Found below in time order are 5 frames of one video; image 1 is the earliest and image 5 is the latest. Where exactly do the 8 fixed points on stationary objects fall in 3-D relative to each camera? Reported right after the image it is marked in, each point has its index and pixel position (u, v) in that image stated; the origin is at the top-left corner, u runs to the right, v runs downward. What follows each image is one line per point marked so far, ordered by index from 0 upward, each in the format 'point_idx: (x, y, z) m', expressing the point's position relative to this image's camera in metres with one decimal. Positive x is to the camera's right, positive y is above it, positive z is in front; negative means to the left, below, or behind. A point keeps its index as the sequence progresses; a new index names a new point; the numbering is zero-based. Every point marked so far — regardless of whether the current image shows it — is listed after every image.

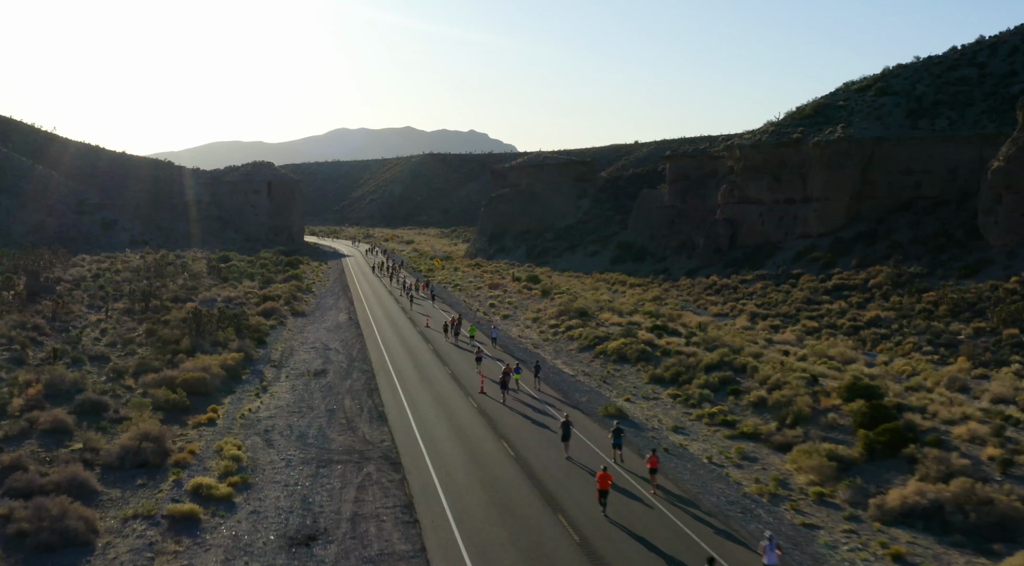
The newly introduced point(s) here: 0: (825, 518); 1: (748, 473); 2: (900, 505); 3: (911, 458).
0: (+5.5, -4.1, +12.5) m
1: (+4.9, -3.9, +14.4) m
2: (+7.0, -4.0, +12.5) m
3: (+8.1, -3.5, +14.2) m
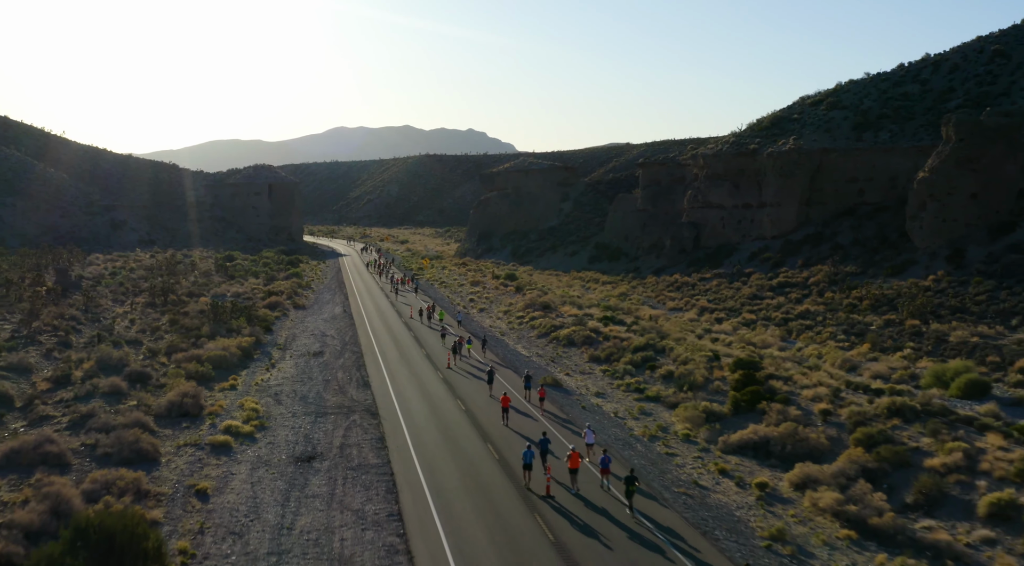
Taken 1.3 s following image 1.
0: (+4.2, -4.0, +17.2) m
1: (+3.5, -3.8, +19.1) m
2: (+5.6, -3.9, +17.2) m
3: (+6.7, -3.4, +18.9) m
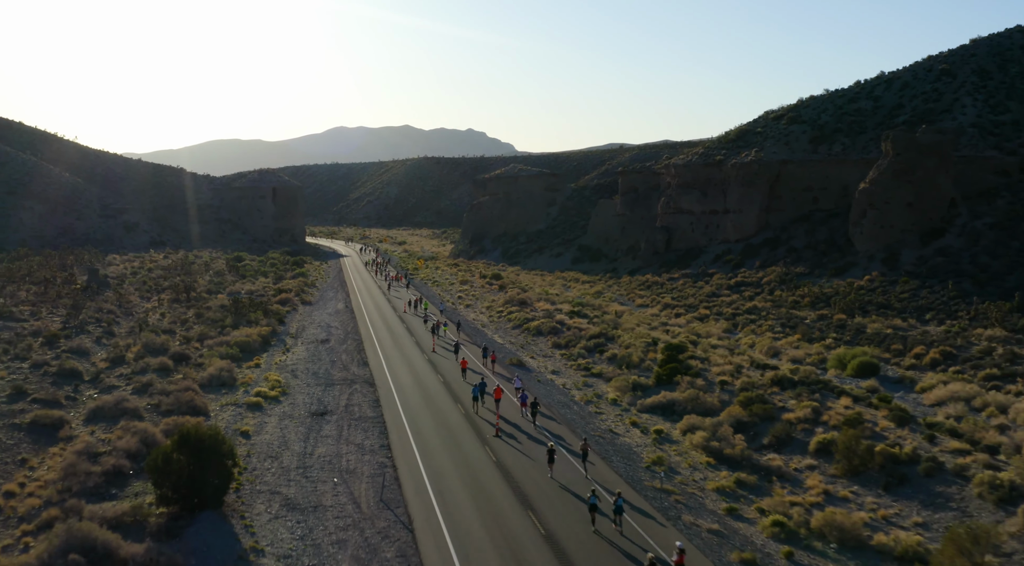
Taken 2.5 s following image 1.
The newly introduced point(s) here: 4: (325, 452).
0: (+3.1, -4.0, +22.2) m
1: (+2.4, -3.7, +24.2) m
2: (+4.6, -3.8, +22.3) m
3: (+5.6, -3.4, +23.9) m
4: (-4.7, -4.2, +17.5) m
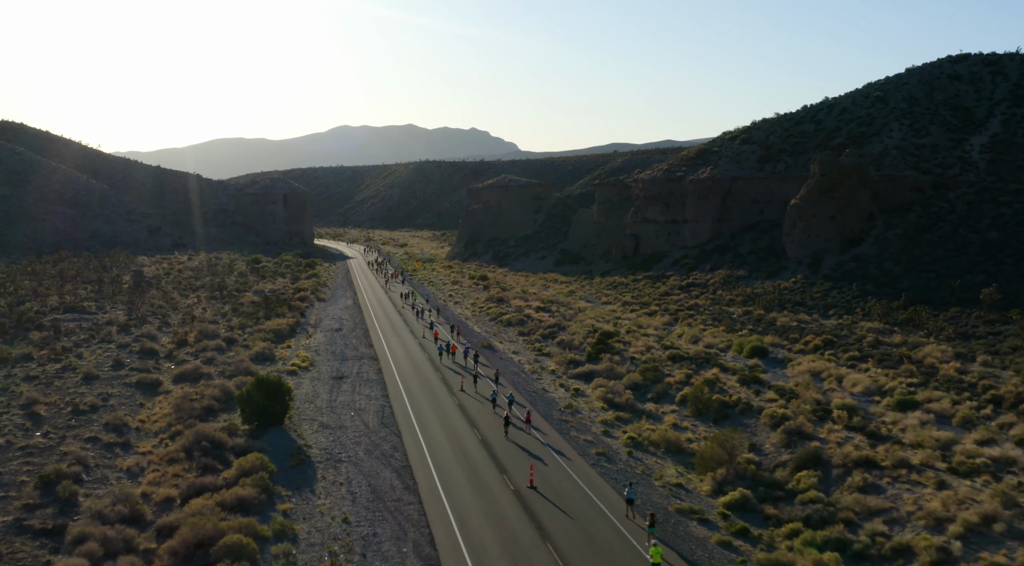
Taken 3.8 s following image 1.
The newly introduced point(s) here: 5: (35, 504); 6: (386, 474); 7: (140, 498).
0: (+1.5, -4.1, +30.6) m
1: (+0.9, -3.8, +32.6) m
2: (+3.0, -3.9, +30.7) m
3: (+4.1, -3.5, +32.3) m
4: (-6.2, -4.3, +25.9) m
5: (-11.7, -5.4, +17.1) m
6: (-3.5, -5.2, +19.2) m
7: (-9.2, -5.3, +17.2) m
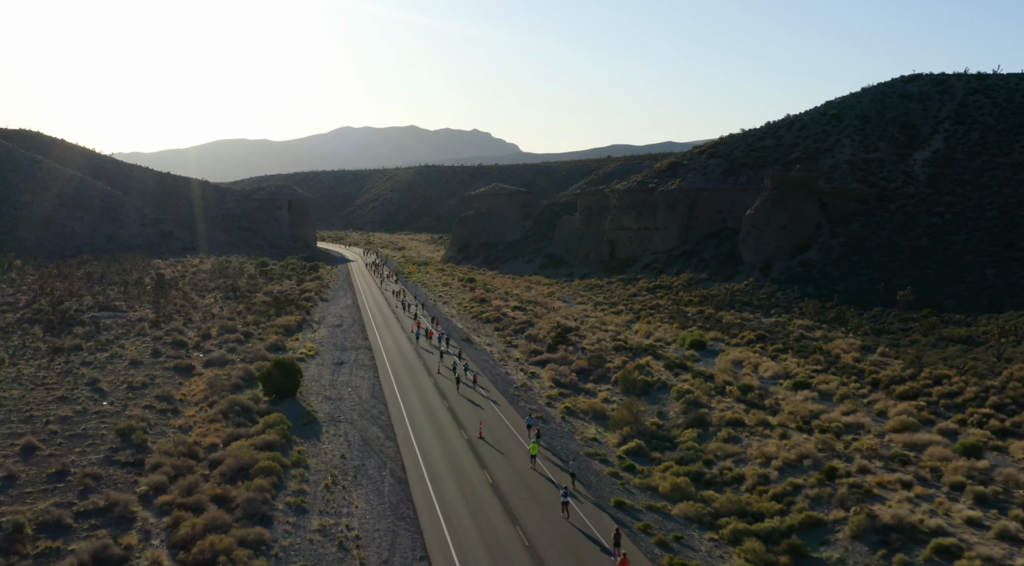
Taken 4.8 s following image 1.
0: (0.0, -4.2, +37.0) m
1: (-0.7, -4.0, +38.9) m
2: (+1.5, -4.1, +37.0) m
3: (+2.6, -3.6, +38.7) m
4: (-7.8, -4.4, +32.3) m
5: (-13.3, -5.5, +23.5) m
6: (-5.1, -5.3, +25.5) m
7: (-10.8, -5.4, +23.6) m
